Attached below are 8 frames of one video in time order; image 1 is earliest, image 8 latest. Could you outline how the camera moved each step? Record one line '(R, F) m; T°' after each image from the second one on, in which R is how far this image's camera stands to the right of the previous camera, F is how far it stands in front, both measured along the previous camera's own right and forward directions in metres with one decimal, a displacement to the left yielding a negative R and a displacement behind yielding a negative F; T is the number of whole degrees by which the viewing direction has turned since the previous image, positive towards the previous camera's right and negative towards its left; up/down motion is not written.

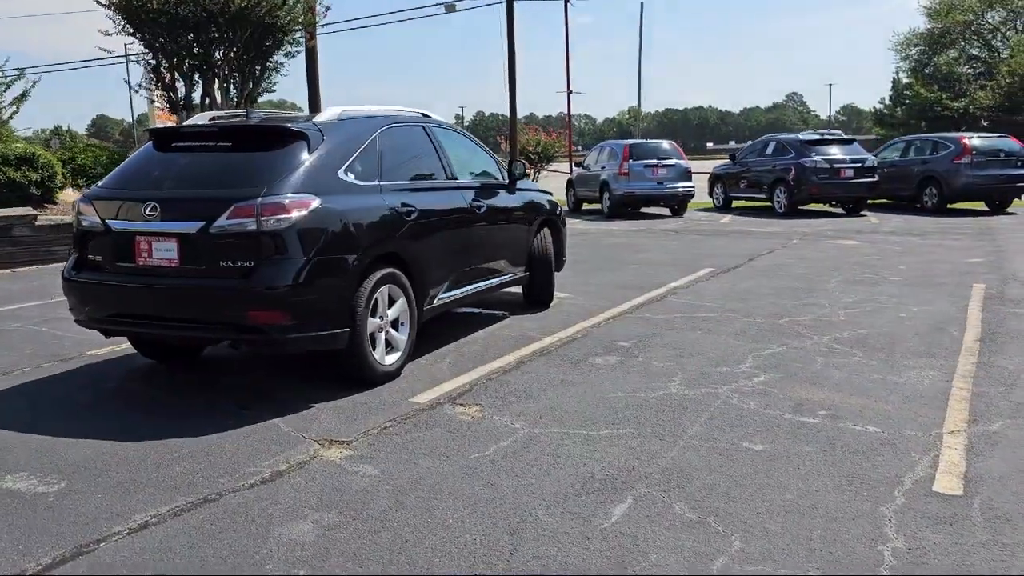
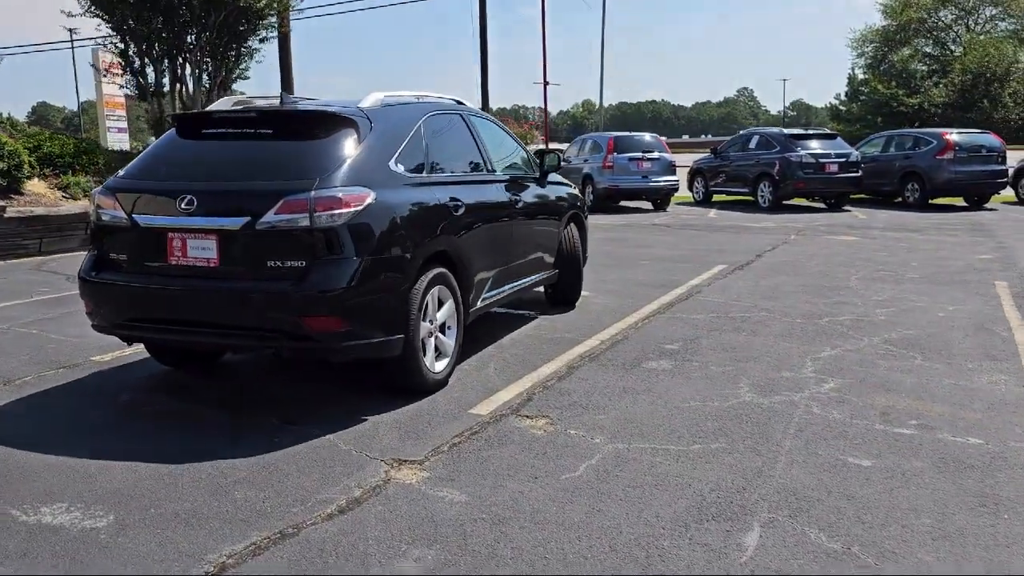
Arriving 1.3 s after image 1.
(-0.6, +0.4) m; +3°
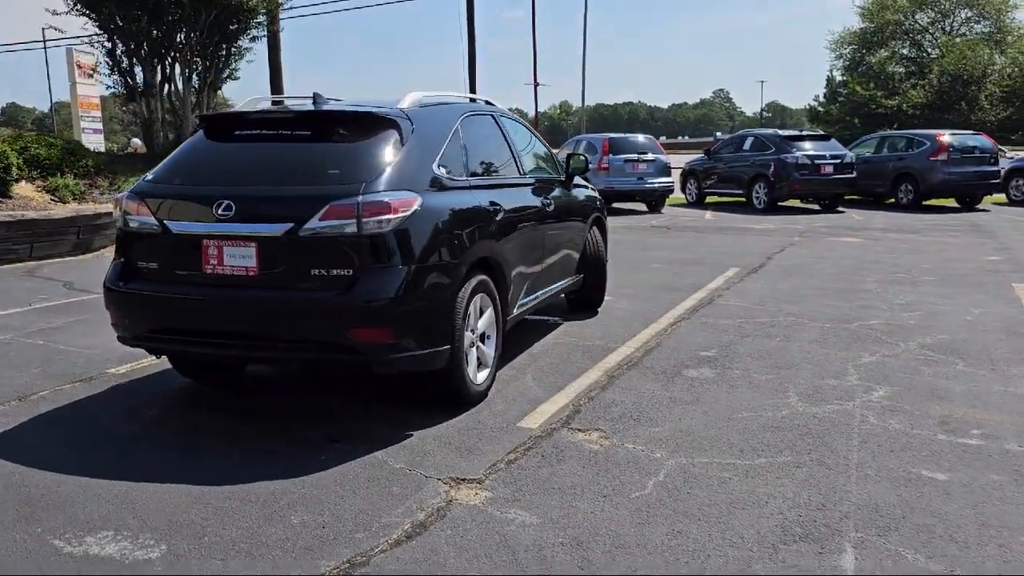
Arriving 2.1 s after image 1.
(-0.4, +0.2) m; +2°
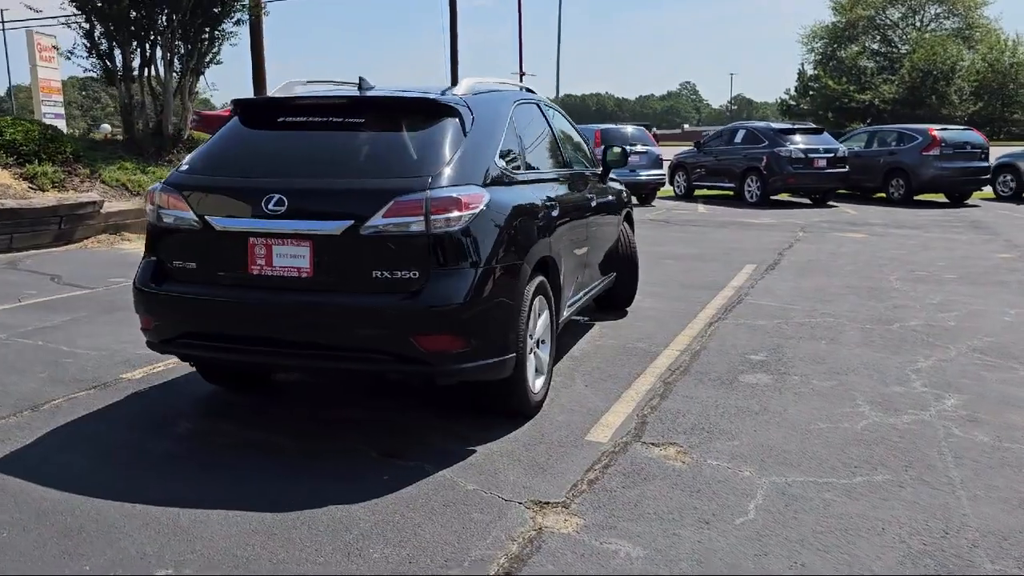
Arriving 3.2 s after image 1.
(-0.5, +0.4) m; +2°
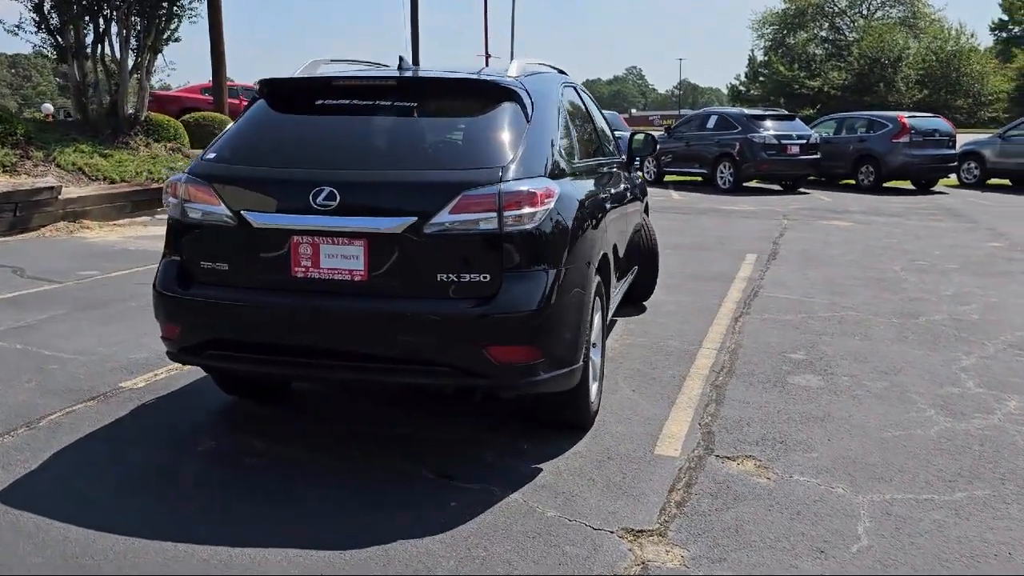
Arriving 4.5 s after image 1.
(-0.5, +0.4) m; +4°
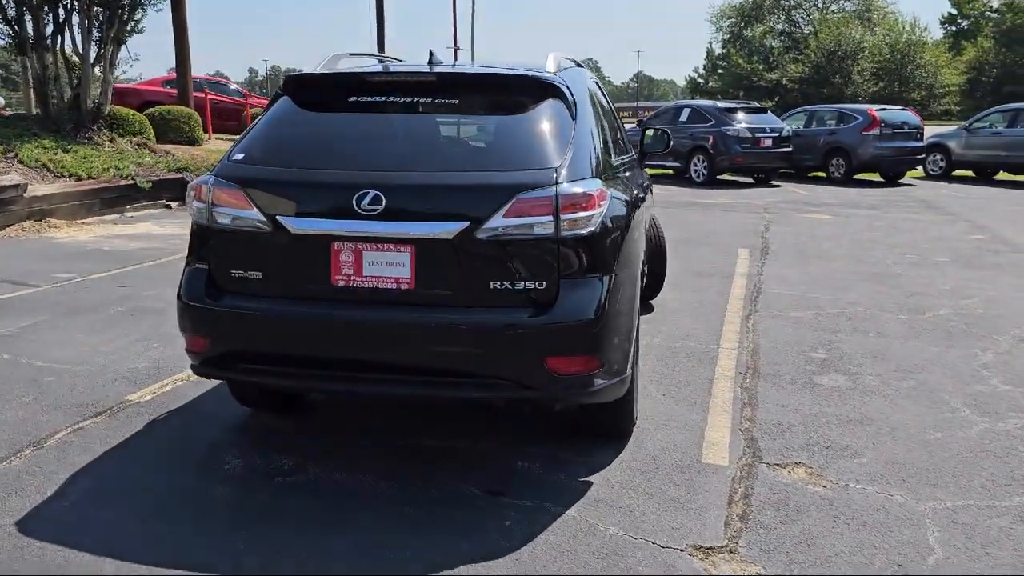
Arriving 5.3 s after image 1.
(-0.4, +0.2) m; +3°
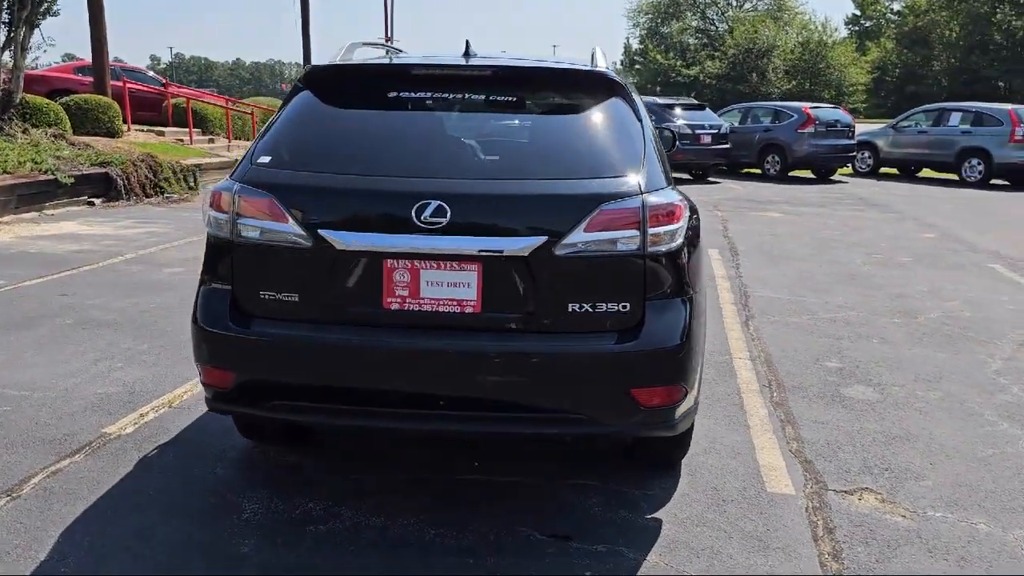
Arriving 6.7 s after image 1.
(-0.5, +0.4) m; +6°
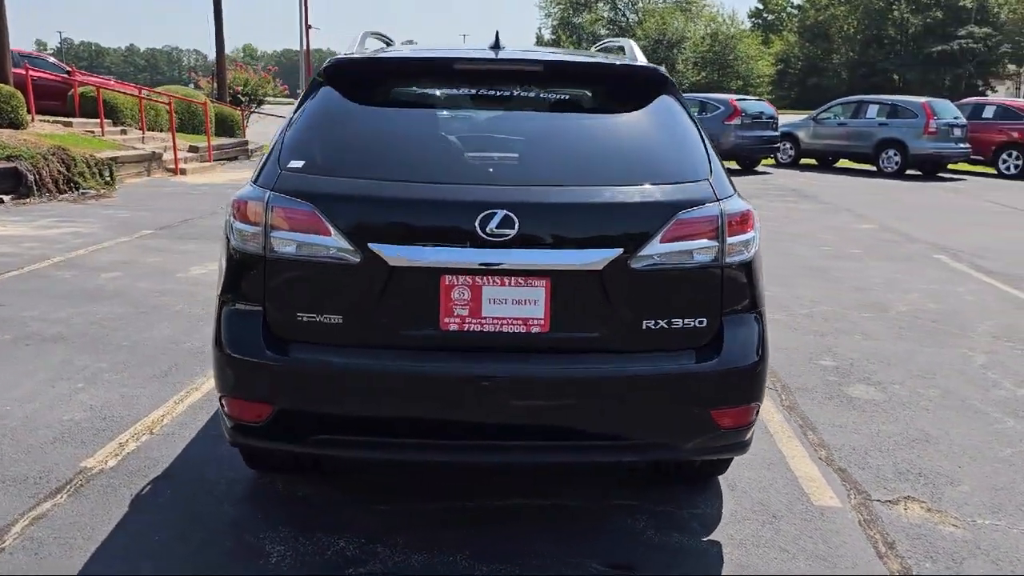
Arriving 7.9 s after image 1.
(-0.5, +0.3) m; +6°
